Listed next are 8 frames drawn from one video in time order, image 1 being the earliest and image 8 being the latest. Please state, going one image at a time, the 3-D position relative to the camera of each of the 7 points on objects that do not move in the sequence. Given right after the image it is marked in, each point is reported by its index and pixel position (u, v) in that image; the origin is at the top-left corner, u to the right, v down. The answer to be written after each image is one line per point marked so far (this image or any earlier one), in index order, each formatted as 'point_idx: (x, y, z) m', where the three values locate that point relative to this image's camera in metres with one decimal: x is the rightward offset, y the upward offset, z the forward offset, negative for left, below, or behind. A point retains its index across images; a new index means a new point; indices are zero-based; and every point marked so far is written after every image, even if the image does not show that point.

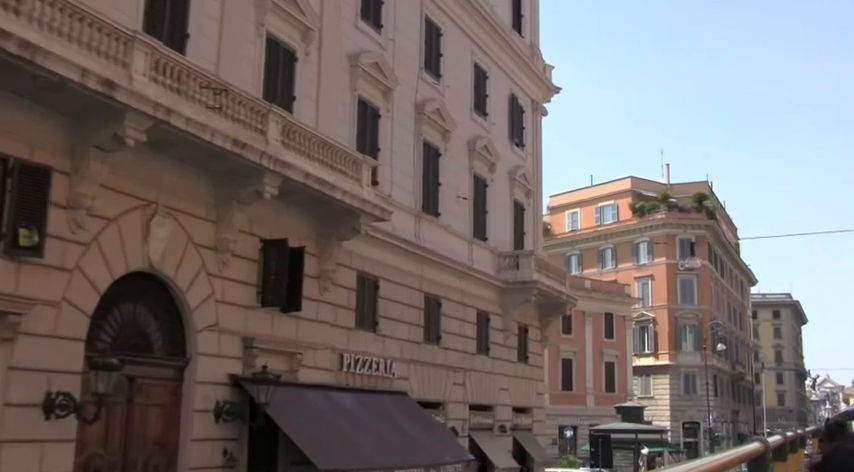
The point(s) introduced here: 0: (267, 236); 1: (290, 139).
0: (-2.7, 0.0, +16.4) m
1: (-2.3, +1.6, +16.0) m
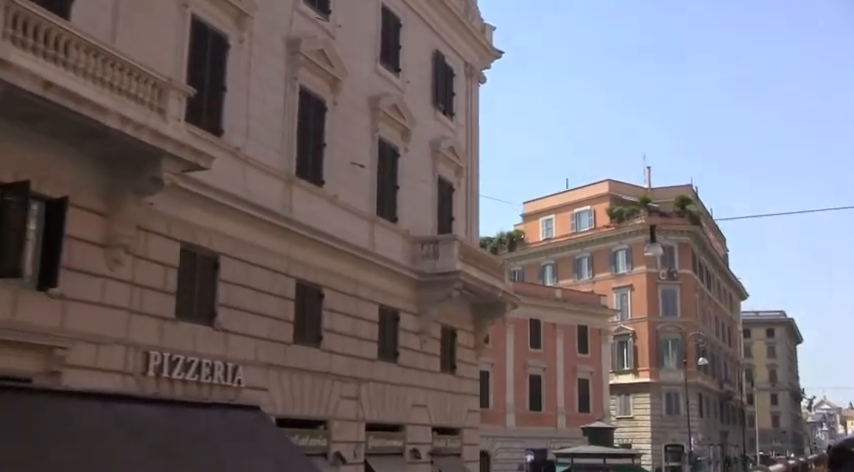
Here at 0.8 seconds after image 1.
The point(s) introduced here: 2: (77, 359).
0: (-5.0, +0.7, +11.5) m
1: (-4.6, +2.3, +11.1) m
2: (-4.5, -1.6, +12.4) m
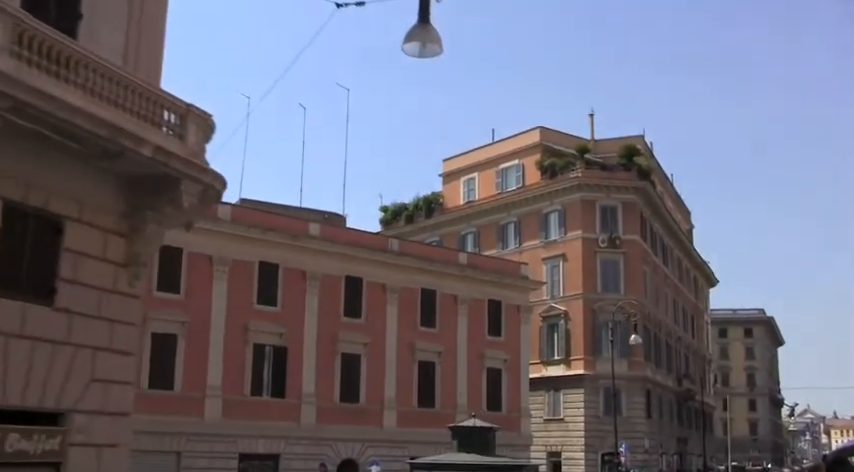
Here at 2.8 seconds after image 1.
0: (-10.3, +3.4, -0.4) m
1: (-9.9, +5.1, -0.8) m
2: (-9.8, +1.1, +0.5) m
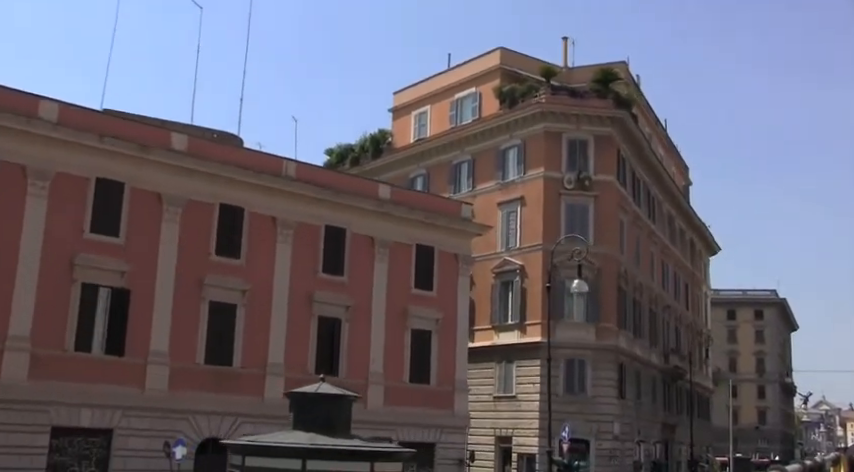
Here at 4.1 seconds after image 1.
0: (-14.0, +5.5, -8.6) m
1: (-13.6, +7.1, -9.0) m
2: (-13.6, +3.2, -7.6) m
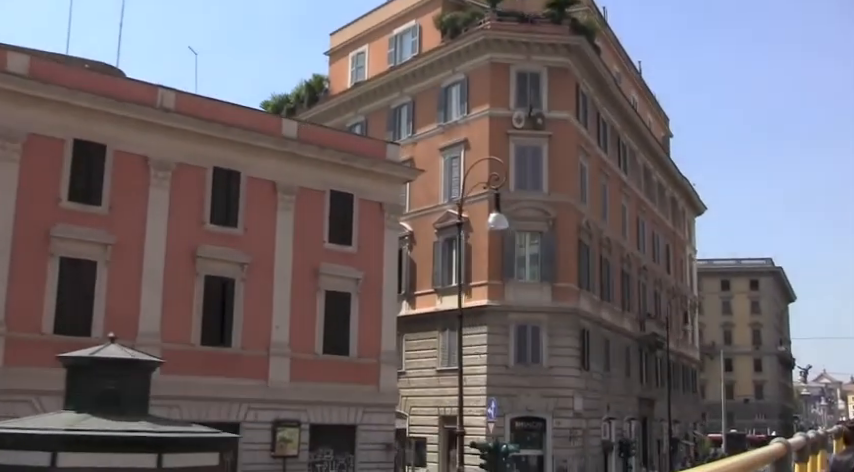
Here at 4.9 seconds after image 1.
0: (-16.7, +6.2, -14.1) m
1: (-16.3, +7.8, -14.5) m
2: (-16.2, +3.9, -13.0) m
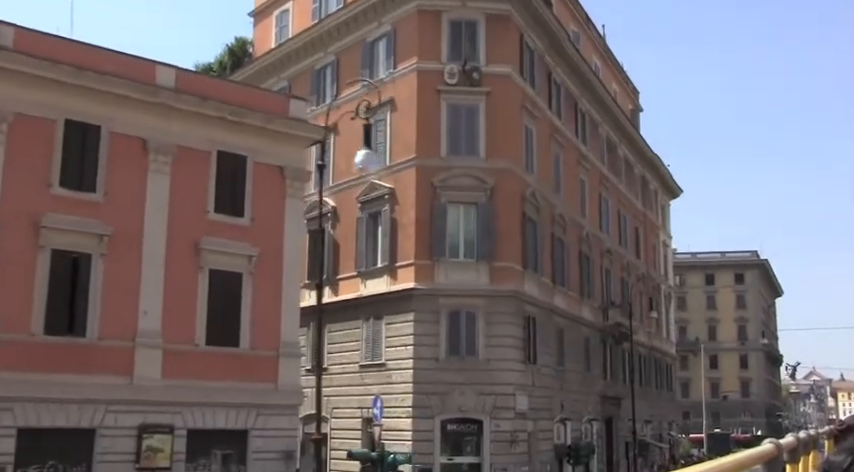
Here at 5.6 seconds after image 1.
0: (-18.7, +6.9, -18.8) m
1: (-18.3, +8.5, -19.2) m
2: (-18.2, +4.7, -17.7) m
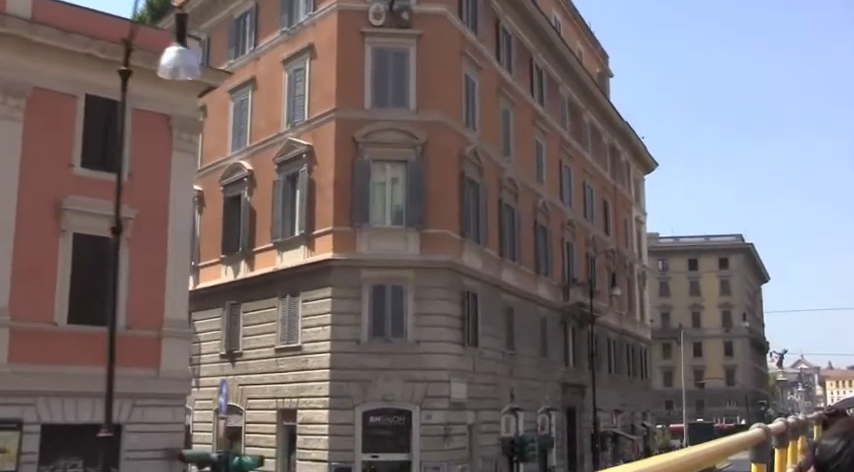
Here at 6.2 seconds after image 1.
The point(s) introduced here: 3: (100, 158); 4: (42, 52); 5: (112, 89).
0: (-20.3, +7.4, -22.8) m
1: (-19.9, +9.0, -23.2) m
2: (-19.8, +5.1, -21.7) m
3: (-6.9, +1.7, +20.6) m
4: (-8.0, +3.9, +19.8) m
5: (-6.8, +3.3, +20.9) m
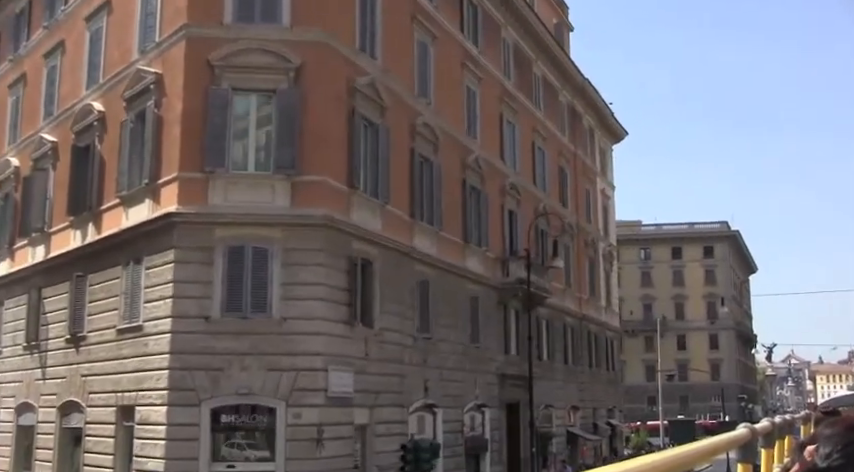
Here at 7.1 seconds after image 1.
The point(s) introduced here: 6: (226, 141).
0: (-22.5, +8.2, -28.2) m
1: (-22.1, +9.8, -28.6) m
2: (-22.0, +6.0, -27.1) m
3: (-9.4, +2.7, +15.3) m
4: (-10.5, +4.9, +14.5) m
5: (-9.3, +4.3, +15.6) m
6: (-4.0, +1.9, +19.4) m
